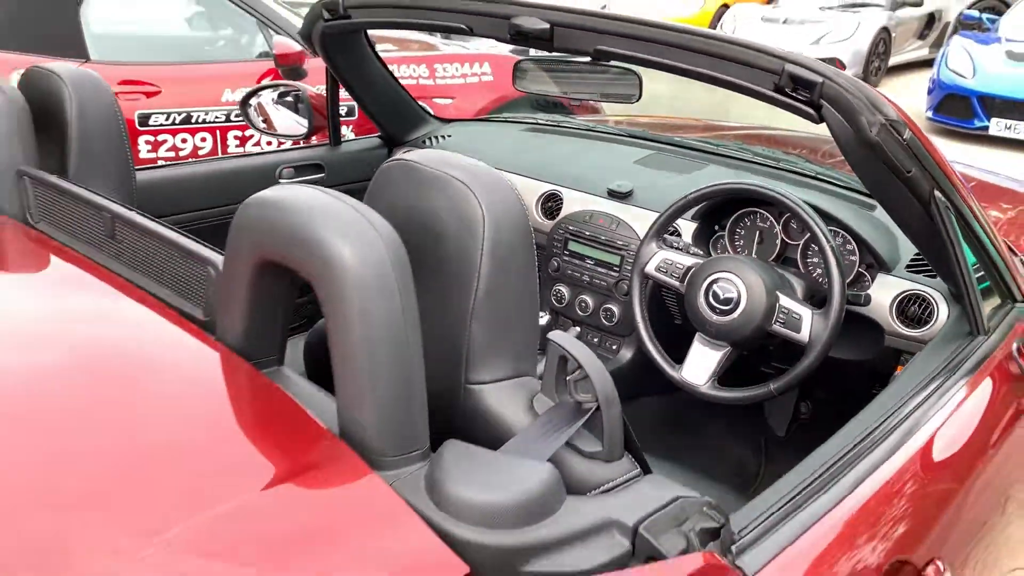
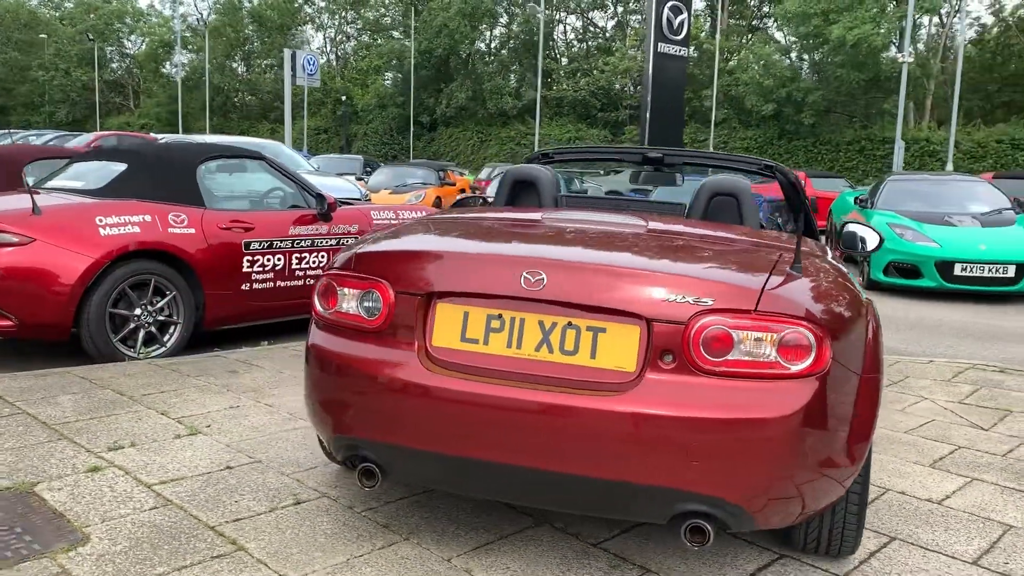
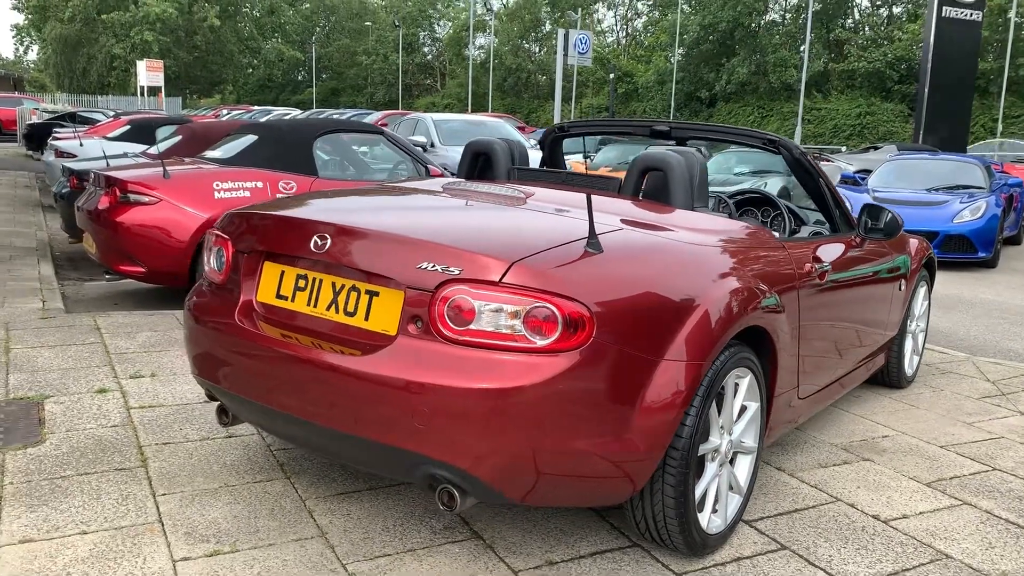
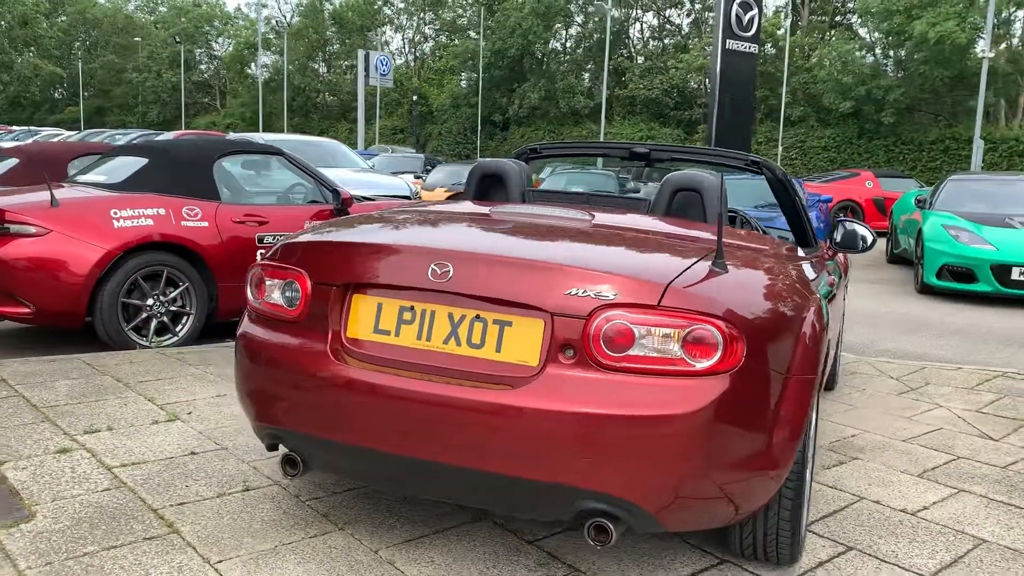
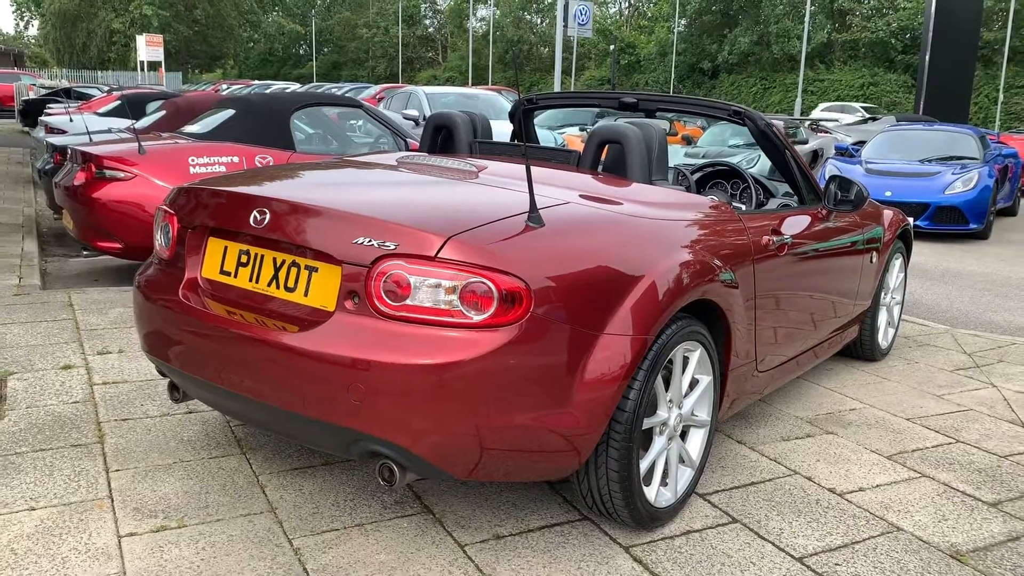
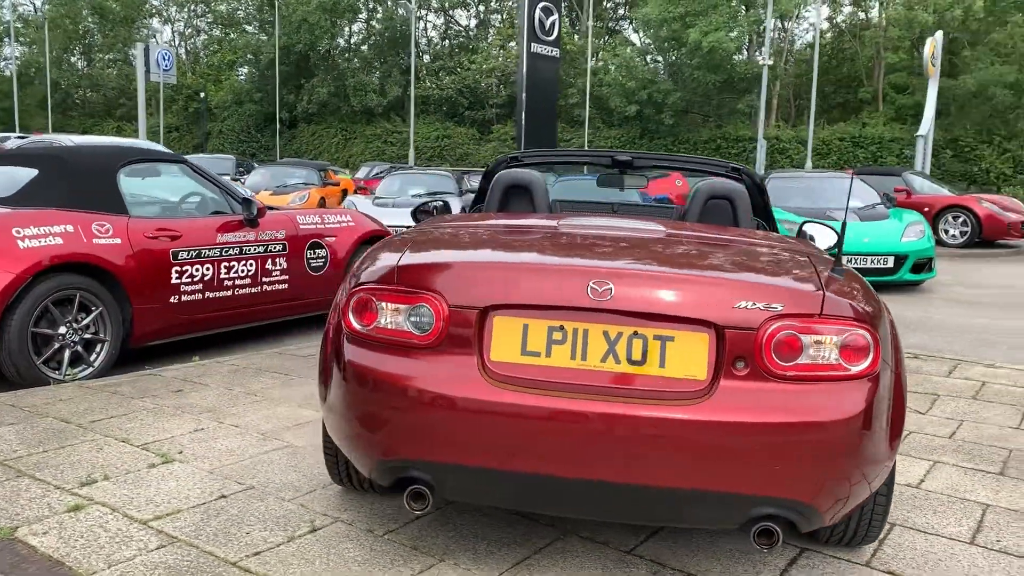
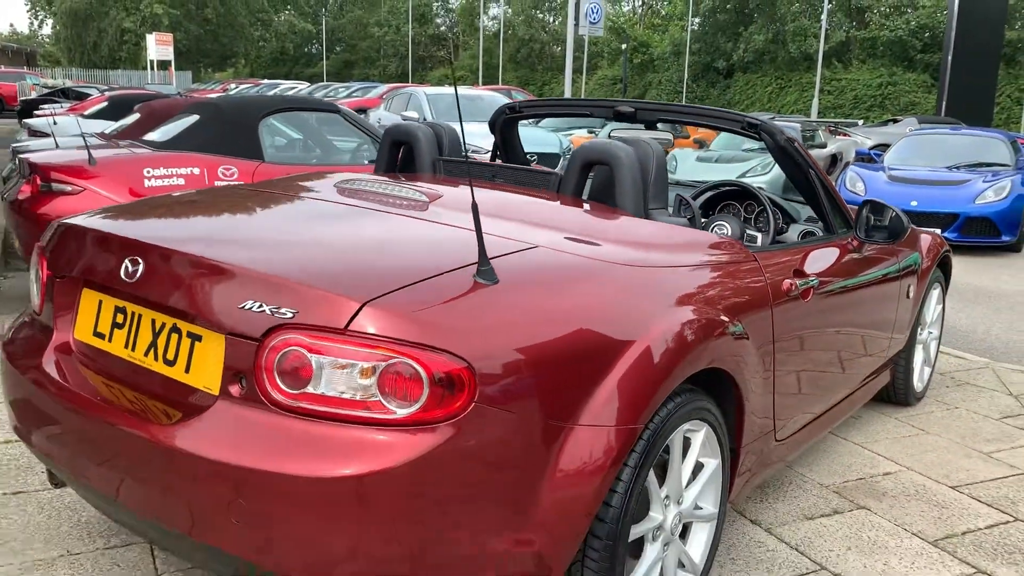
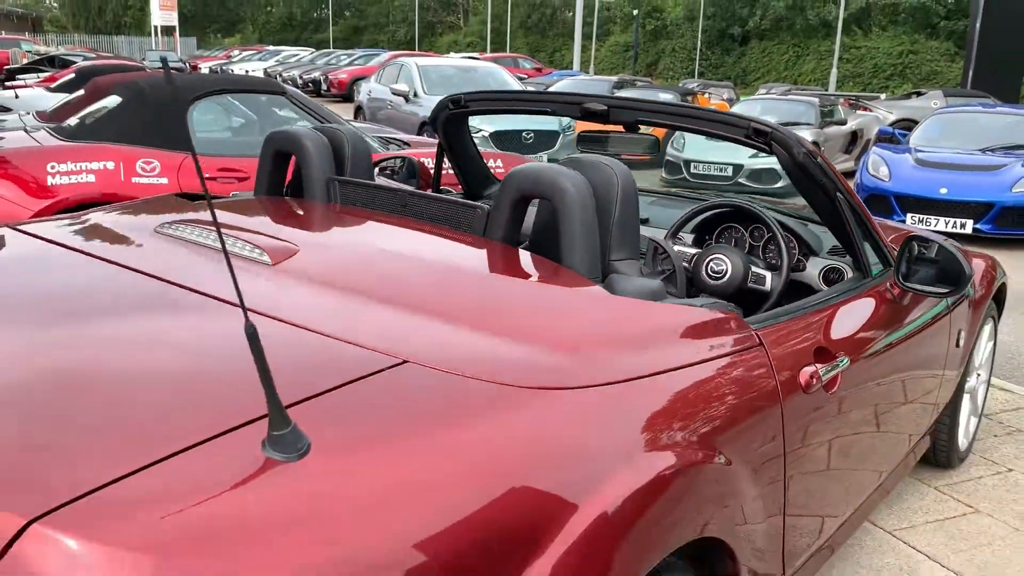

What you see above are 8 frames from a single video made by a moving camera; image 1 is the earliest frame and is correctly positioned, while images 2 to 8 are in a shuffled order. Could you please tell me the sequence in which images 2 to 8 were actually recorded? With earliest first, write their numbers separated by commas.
8, 7, 5, 3, 4, 2, 6
